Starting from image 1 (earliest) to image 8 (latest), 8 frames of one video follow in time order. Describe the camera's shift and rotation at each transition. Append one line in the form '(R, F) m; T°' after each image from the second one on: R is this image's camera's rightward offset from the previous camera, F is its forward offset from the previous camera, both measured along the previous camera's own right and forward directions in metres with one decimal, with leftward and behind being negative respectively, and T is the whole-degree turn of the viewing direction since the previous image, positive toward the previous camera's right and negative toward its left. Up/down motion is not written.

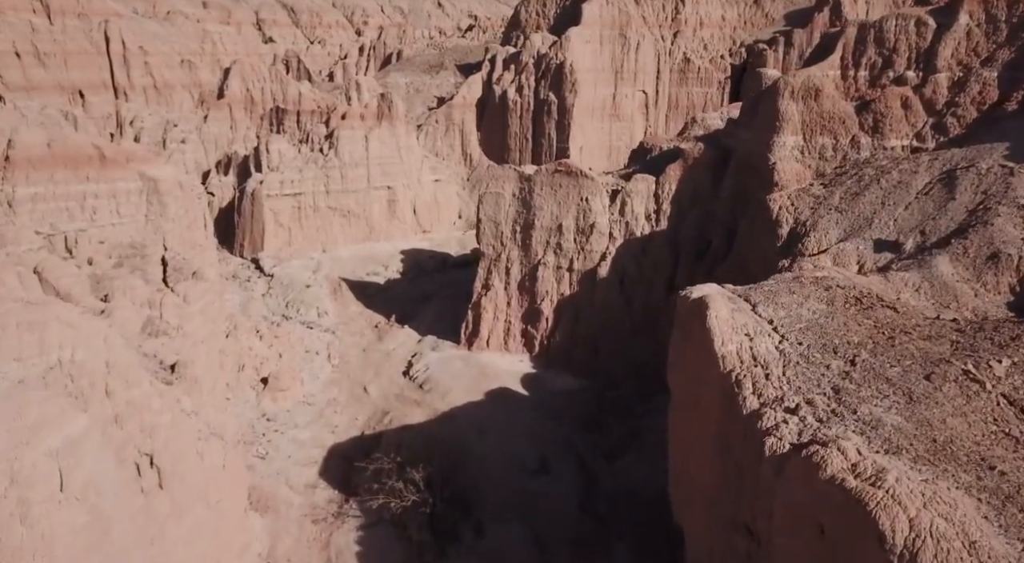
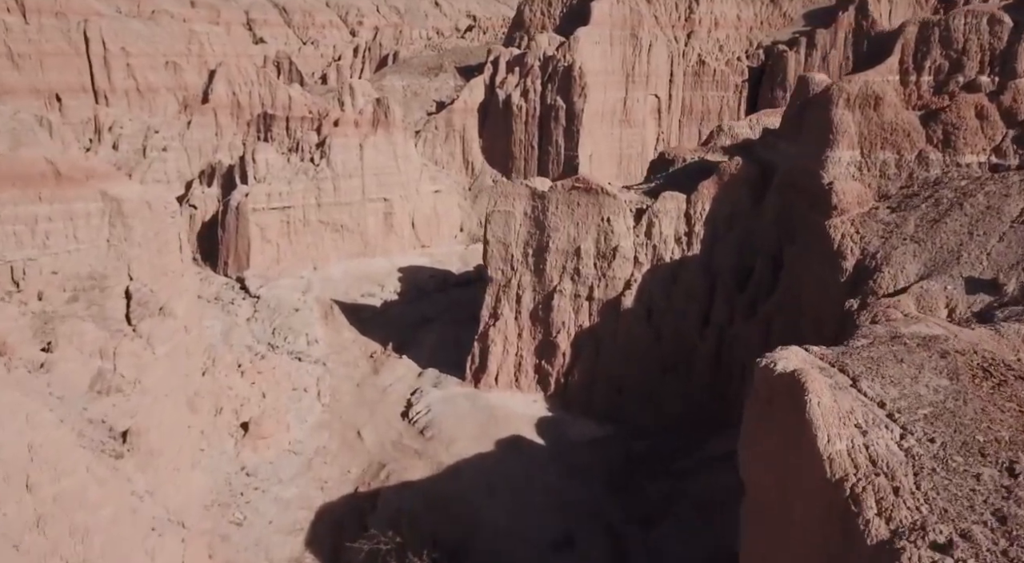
(-0.3, +1.8) m; 0°
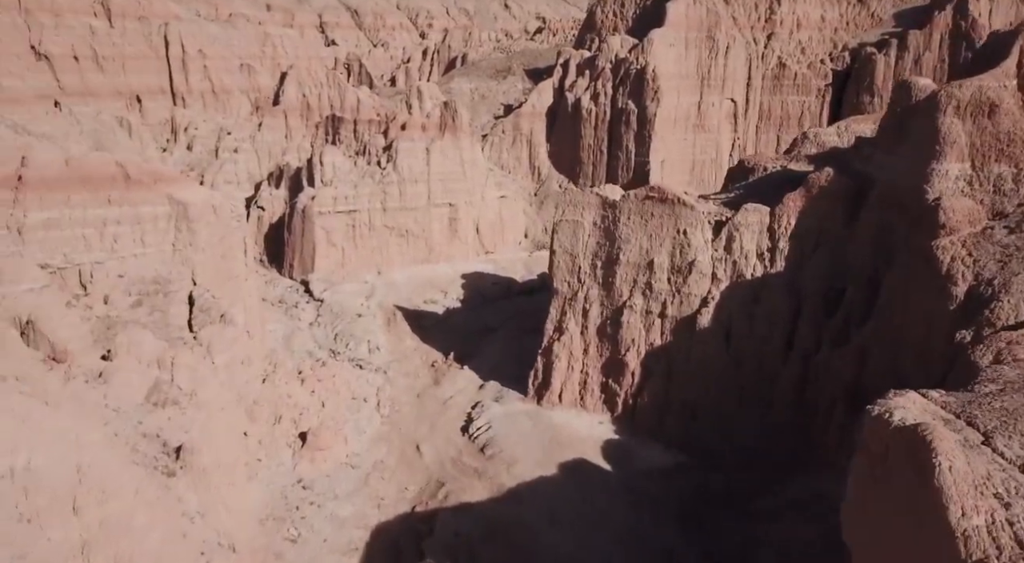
(-0.1, +0.6) m; -4°
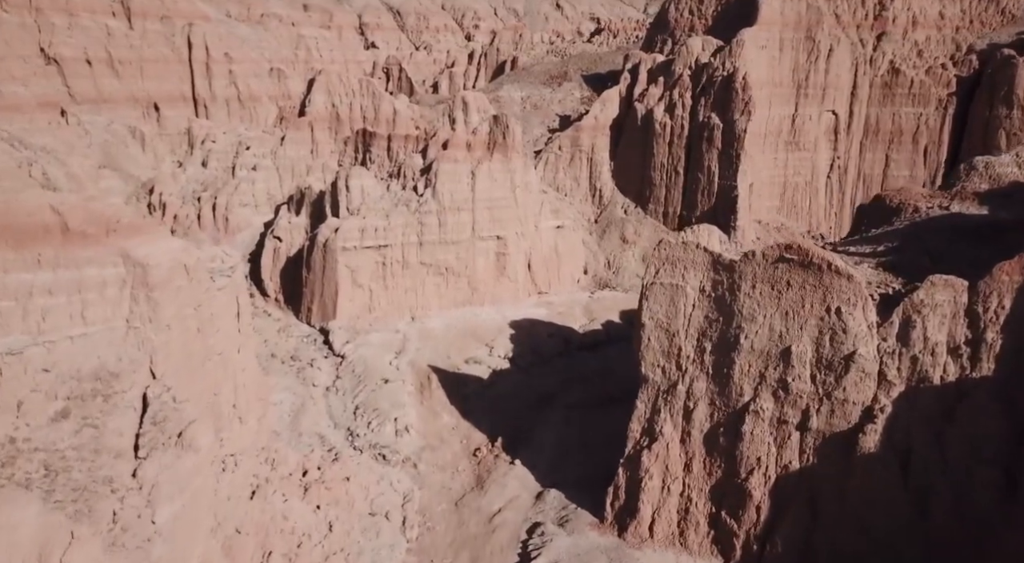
(-0.4, +3.9) m; -3°
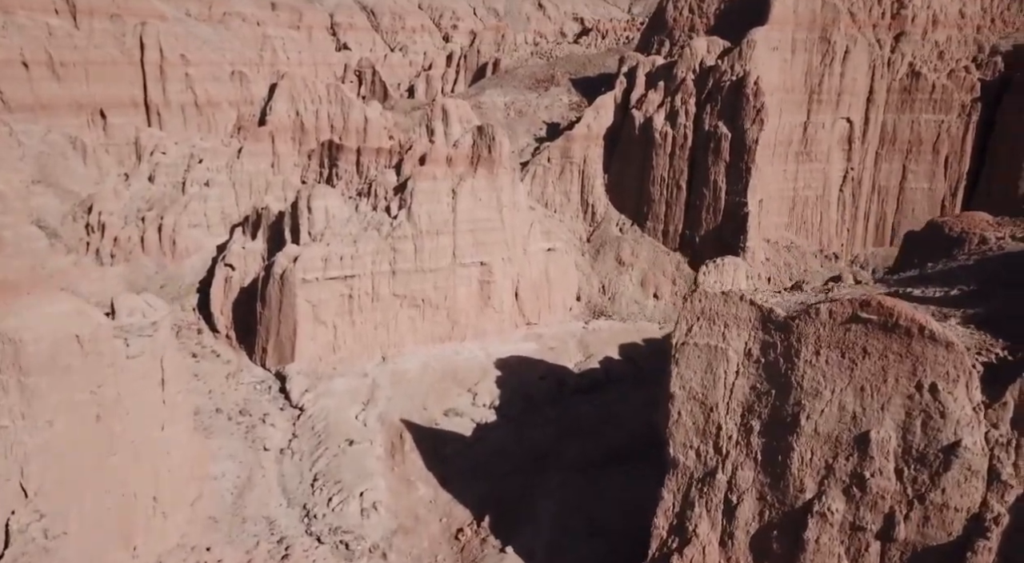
(-0.1, +2.4) m; +1°
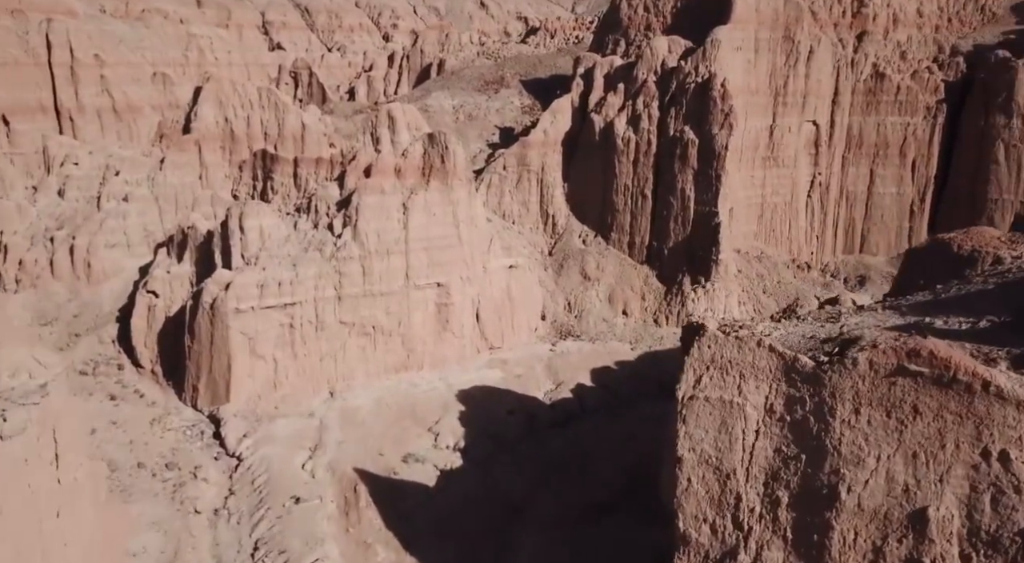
(-0.3, +1.5) m; +4°
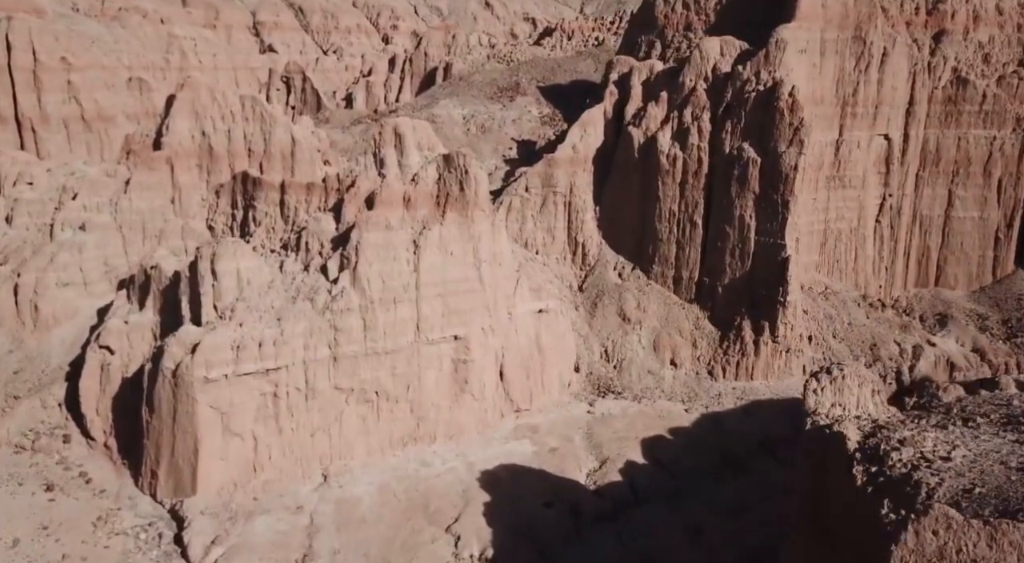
(-0.6, +2.9) m; 0°
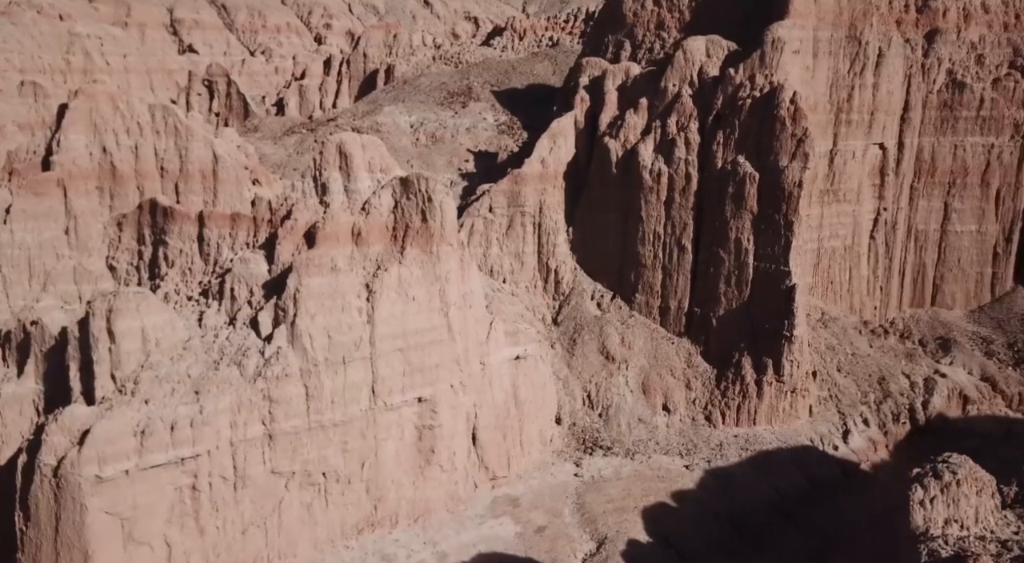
(-0.5, +2.2) m; +4°
